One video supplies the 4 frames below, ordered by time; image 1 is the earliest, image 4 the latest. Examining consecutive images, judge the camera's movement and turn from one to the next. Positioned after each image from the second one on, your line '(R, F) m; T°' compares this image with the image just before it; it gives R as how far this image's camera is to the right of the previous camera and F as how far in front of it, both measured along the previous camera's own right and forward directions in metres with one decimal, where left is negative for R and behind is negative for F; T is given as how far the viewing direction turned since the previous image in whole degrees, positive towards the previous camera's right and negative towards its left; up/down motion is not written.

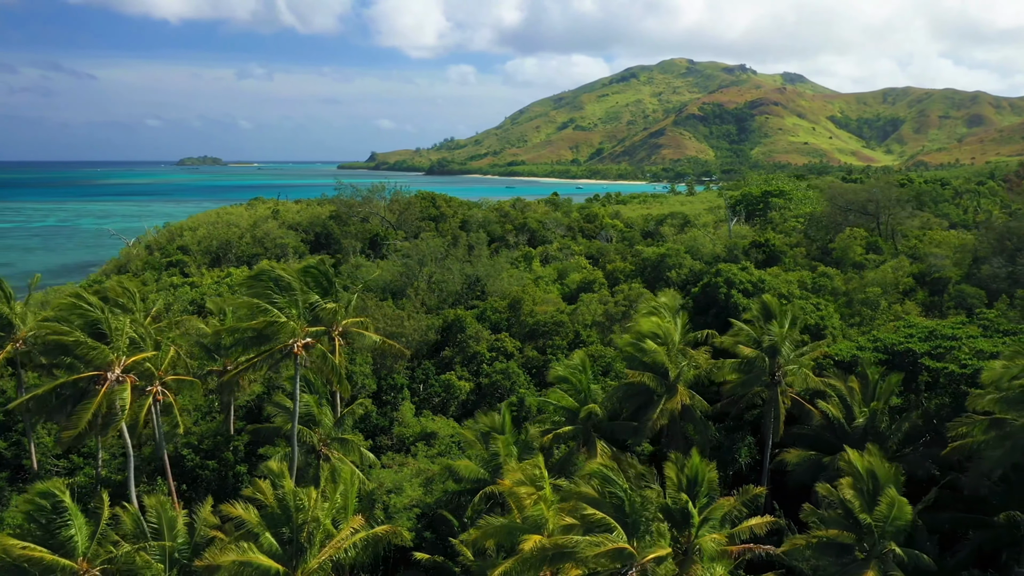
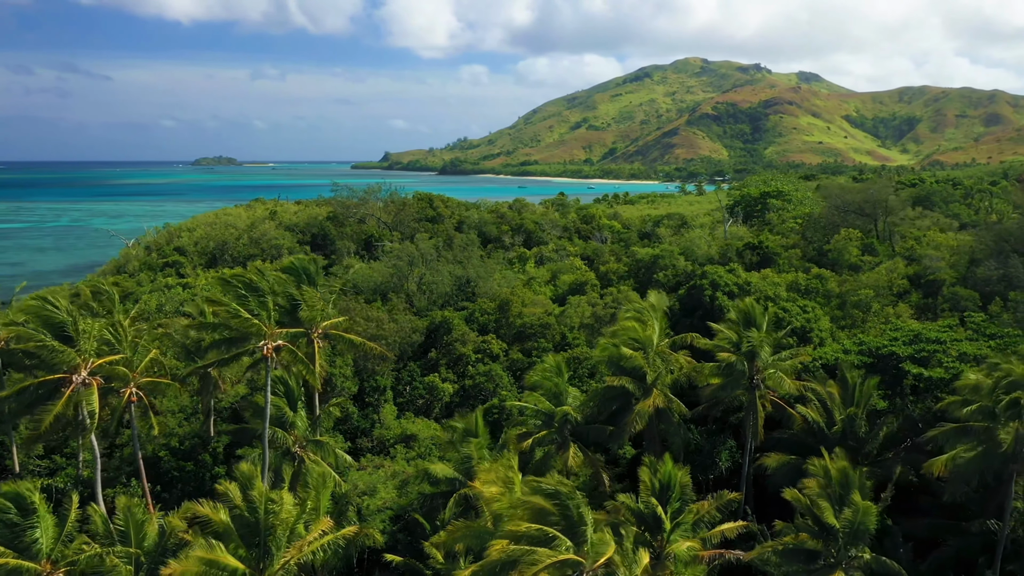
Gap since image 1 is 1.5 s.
(+1.4, +0.1) m; -1°
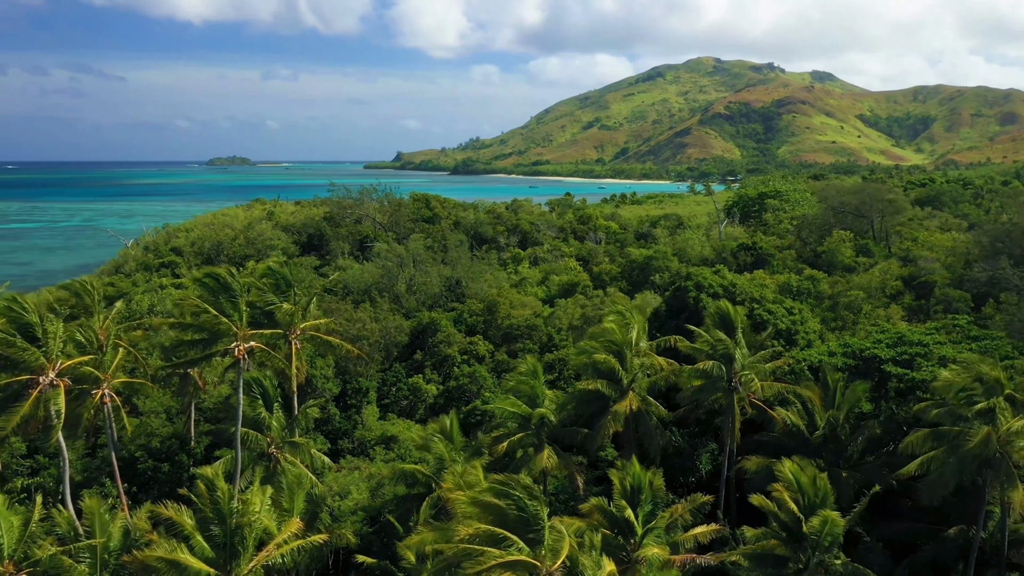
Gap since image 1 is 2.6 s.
(+1.3, +0.1) m; -1°
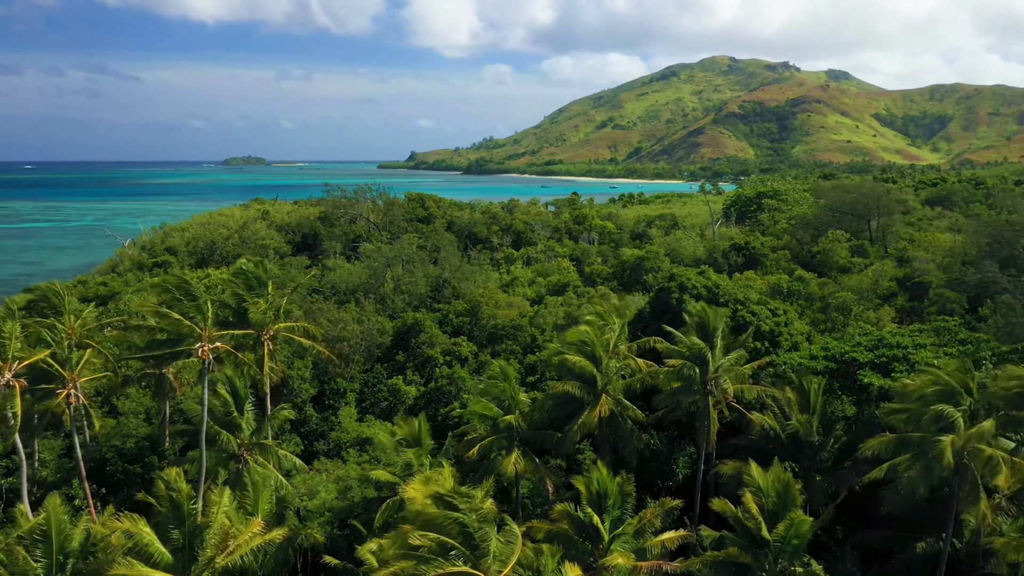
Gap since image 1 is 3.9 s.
(+1.6, +0.3) m; -1°
